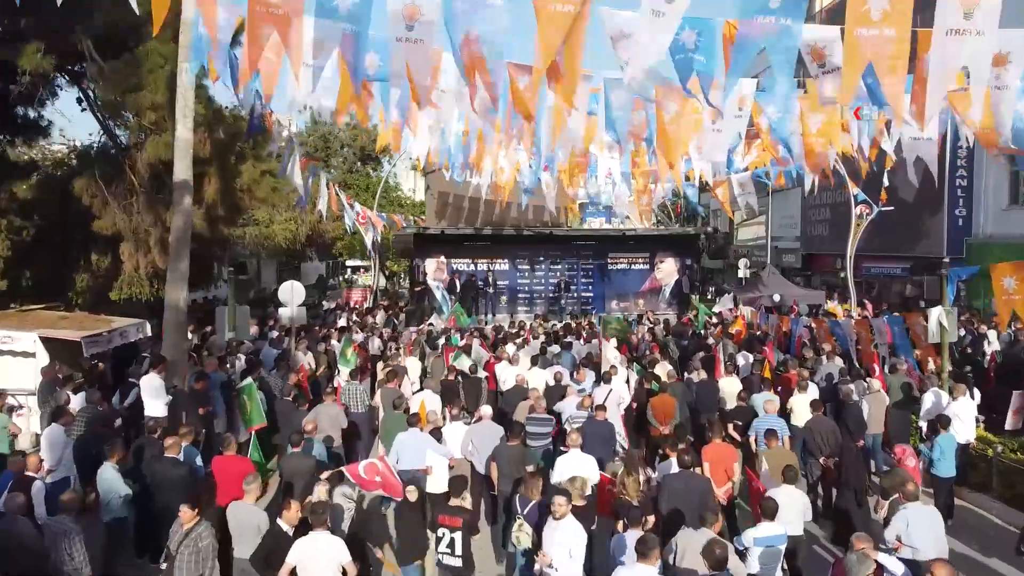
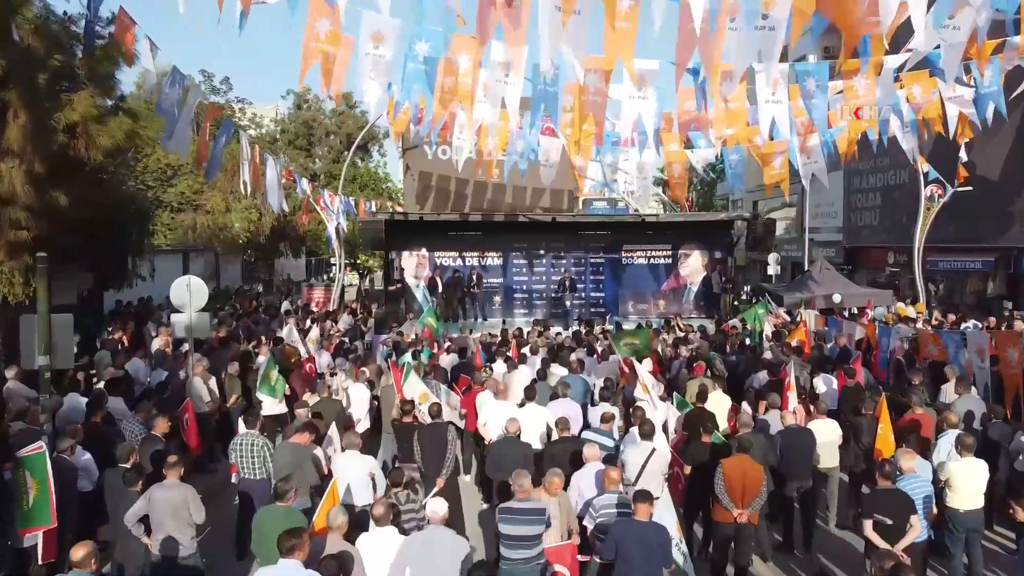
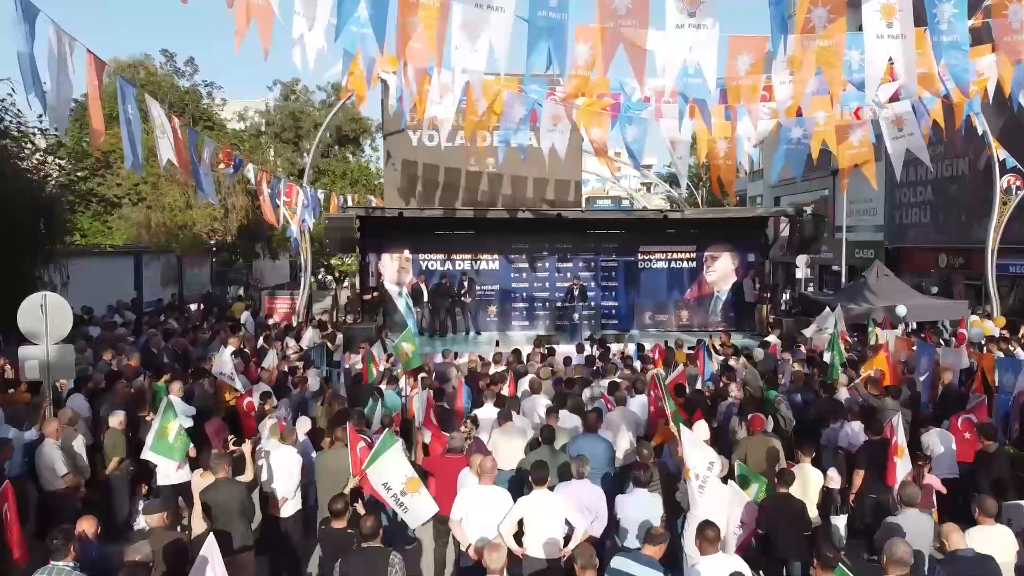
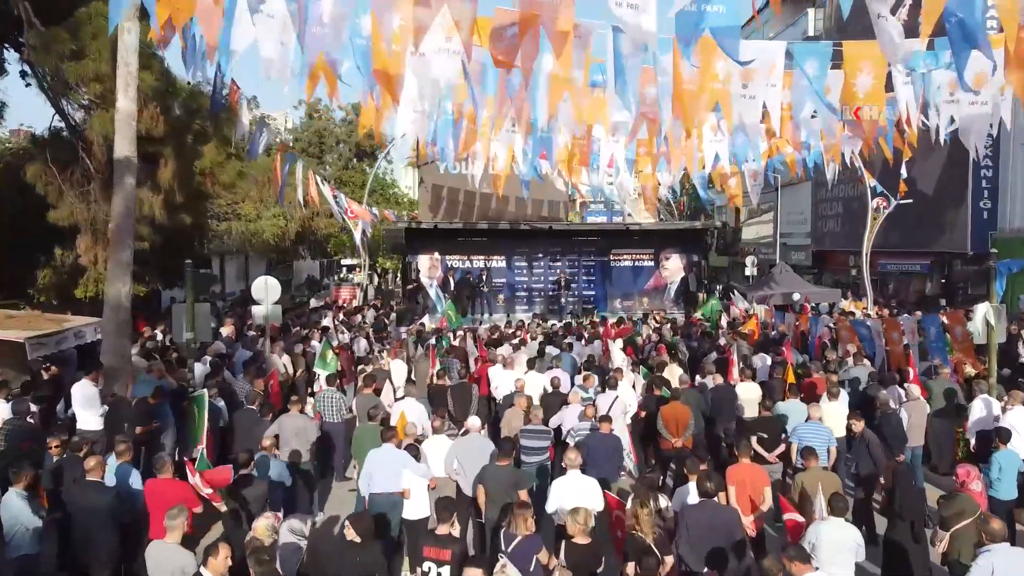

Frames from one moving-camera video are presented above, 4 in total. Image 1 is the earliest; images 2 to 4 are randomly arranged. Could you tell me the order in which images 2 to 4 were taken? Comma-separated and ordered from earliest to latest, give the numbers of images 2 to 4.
4, 2, 3
